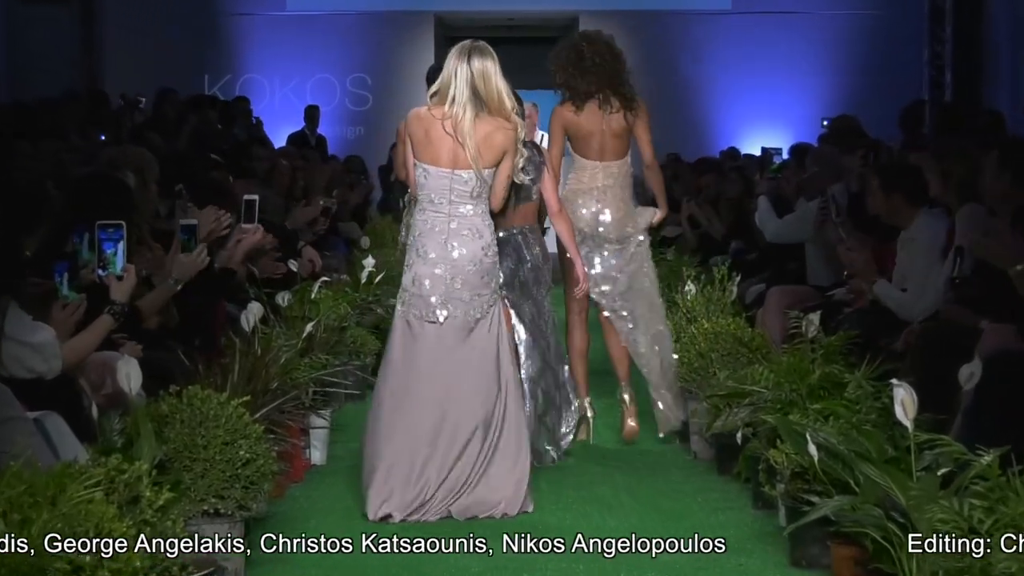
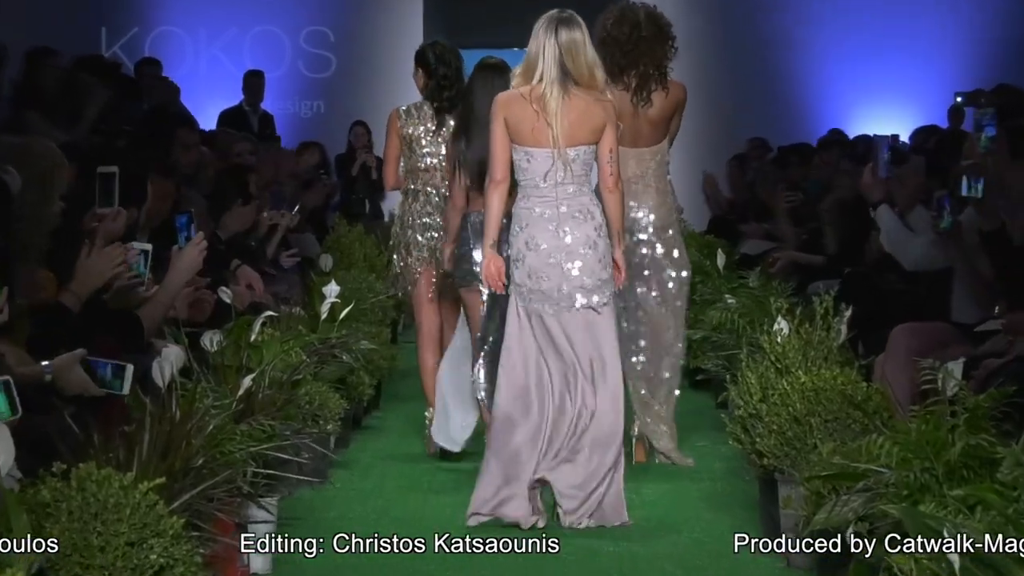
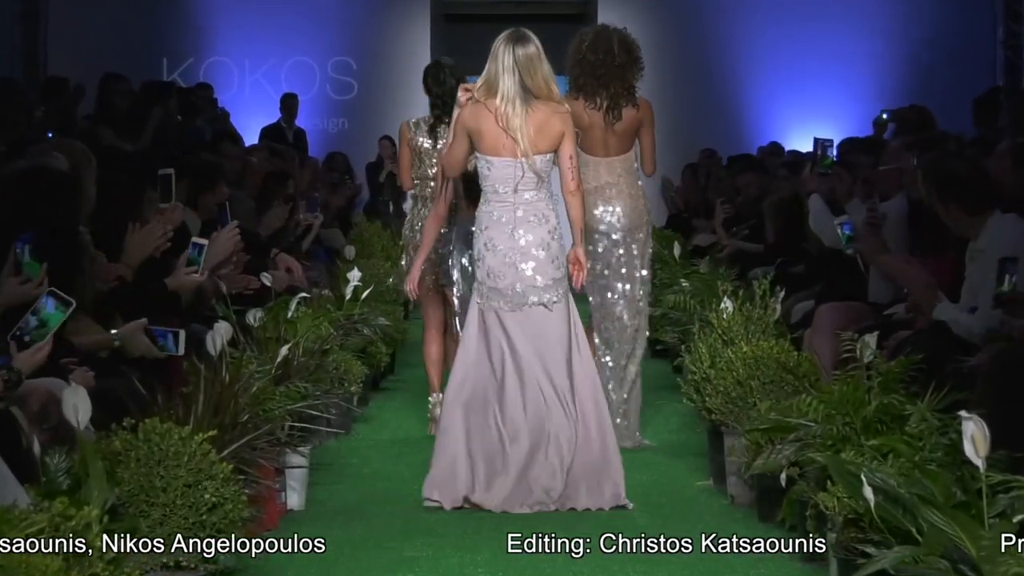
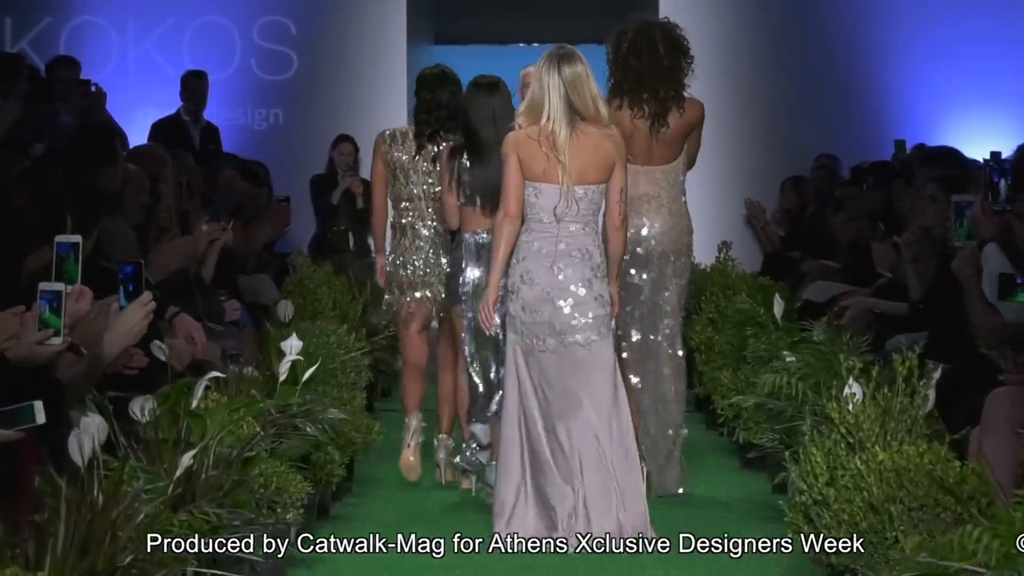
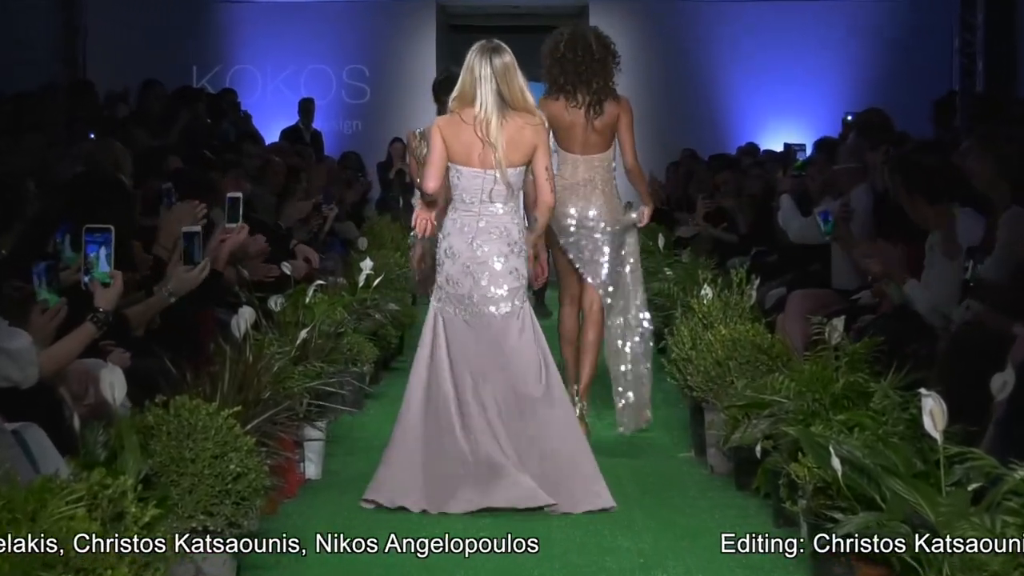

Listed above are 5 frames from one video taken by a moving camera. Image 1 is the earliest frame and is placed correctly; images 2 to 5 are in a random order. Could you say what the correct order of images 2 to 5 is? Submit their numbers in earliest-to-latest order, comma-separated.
5, 3, 2, 4
